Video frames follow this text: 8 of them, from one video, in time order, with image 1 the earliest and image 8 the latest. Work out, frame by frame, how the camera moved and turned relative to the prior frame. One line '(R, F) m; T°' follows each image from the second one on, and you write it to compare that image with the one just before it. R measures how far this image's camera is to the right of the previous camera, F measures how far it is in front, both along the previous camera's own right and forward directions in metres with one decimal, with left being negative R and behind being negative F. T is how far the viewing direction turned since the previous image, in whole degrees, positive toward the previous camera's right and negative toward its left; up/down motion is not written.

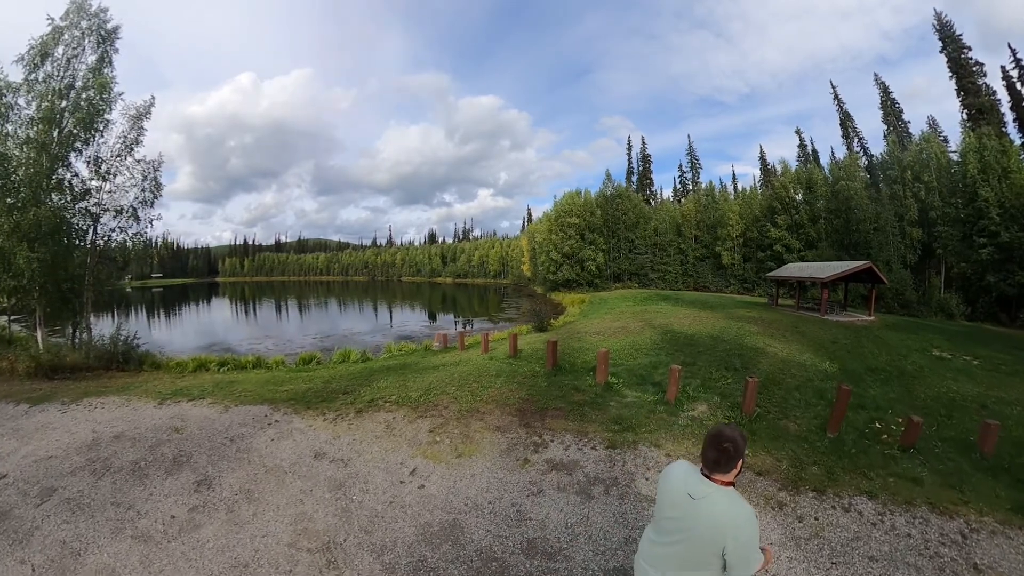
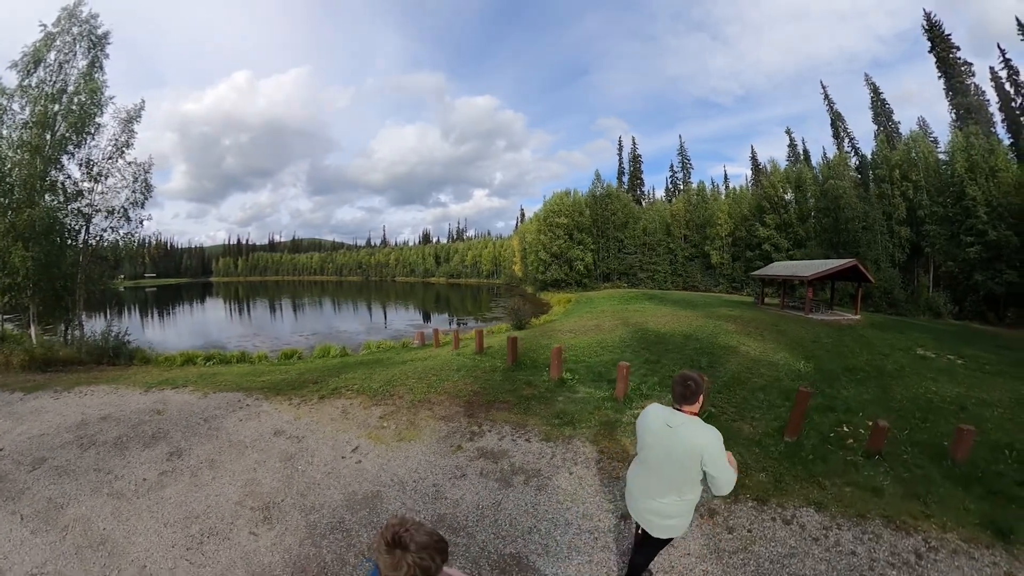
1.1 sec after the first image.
(+0.8, +0.6) m; 0°
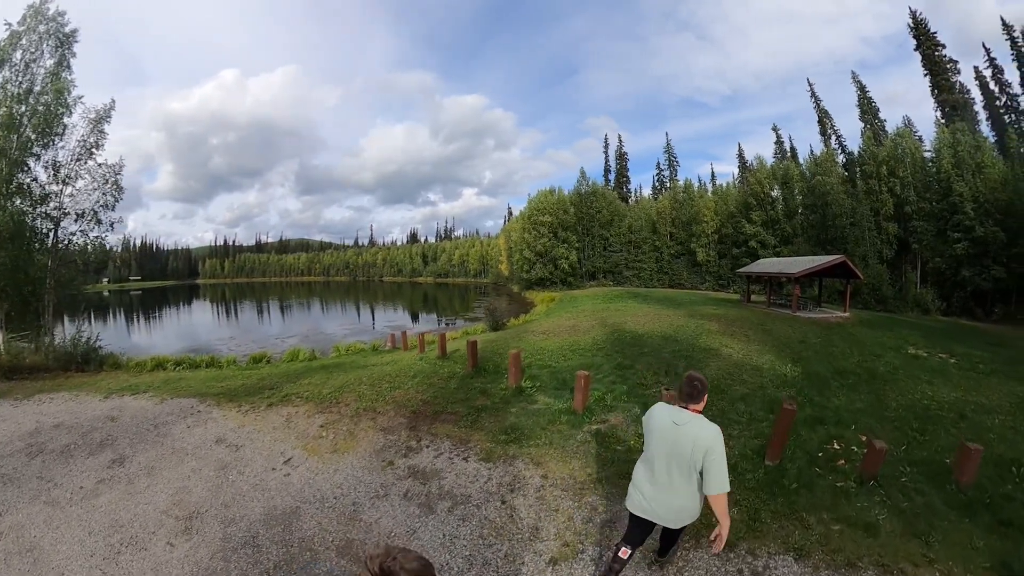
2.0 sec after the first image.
(+0.6, +1.1) m; +1°
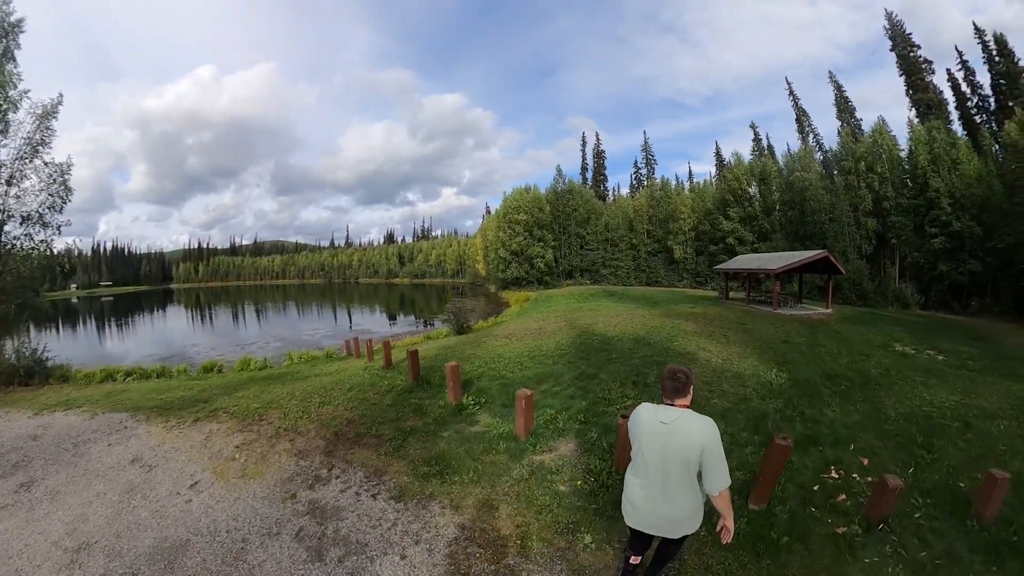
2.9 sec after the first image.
(+0.6, +1.4) m; +2°
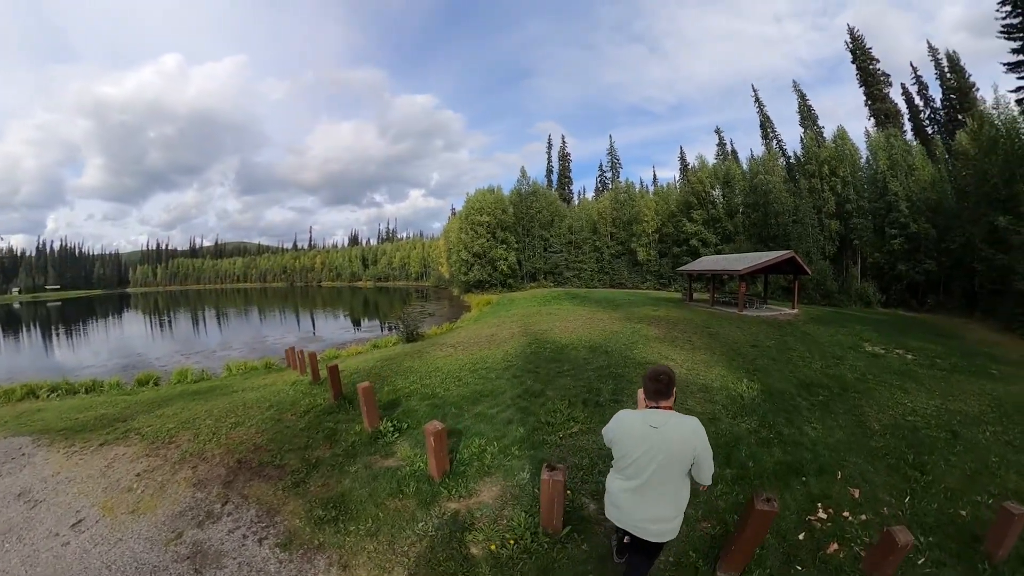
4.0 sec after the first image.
(+0.5, +1.3) m; +3°
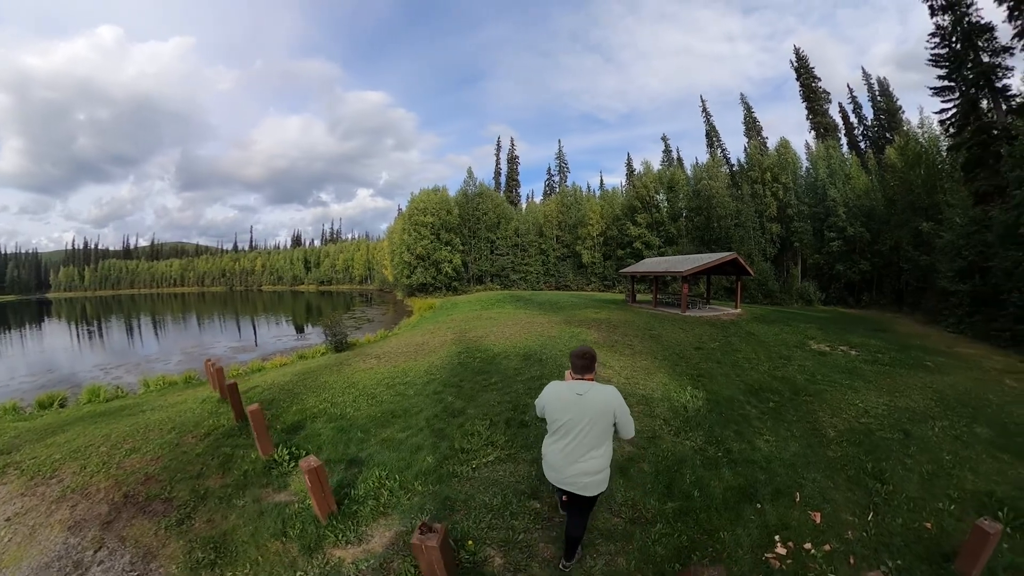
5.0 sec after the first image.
(+0.4, +0.9) m; +5°
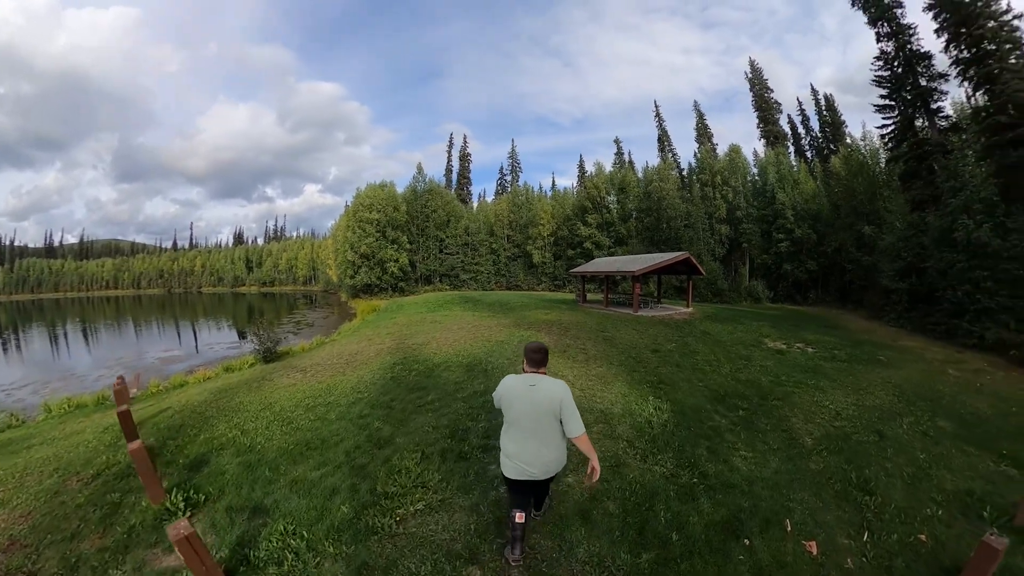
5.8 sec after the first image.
(+0.1, +0.8) m; +5°
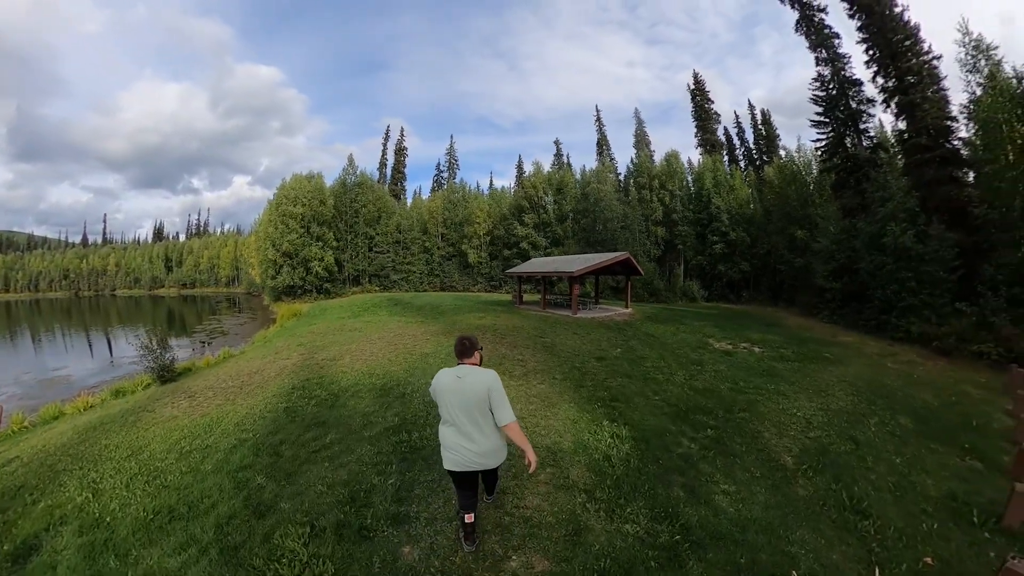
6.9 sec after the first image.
(+0.1, +1.0) m; +7°
